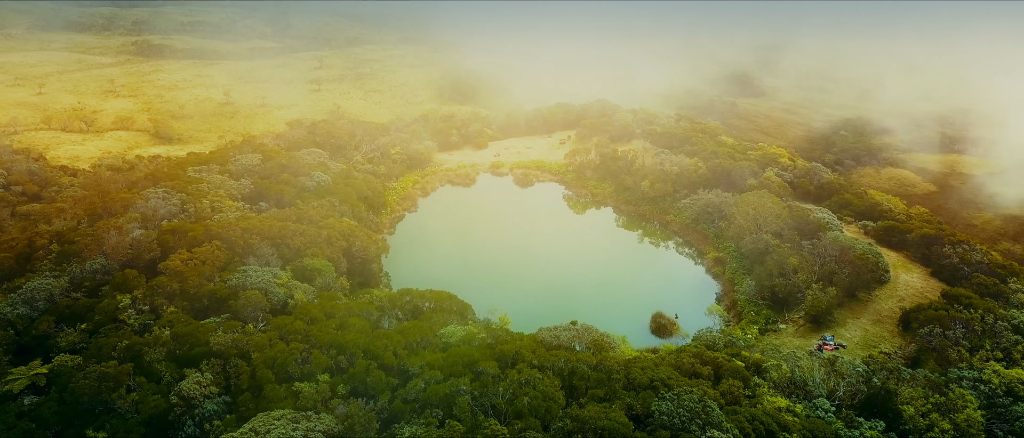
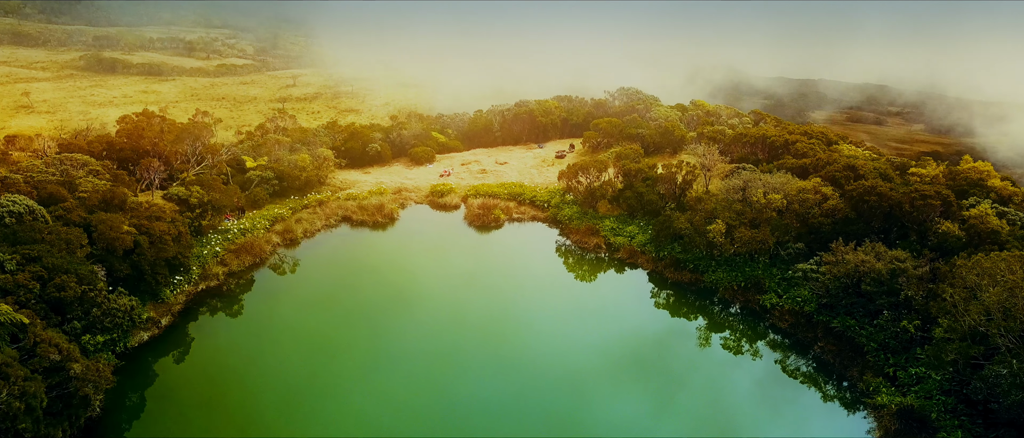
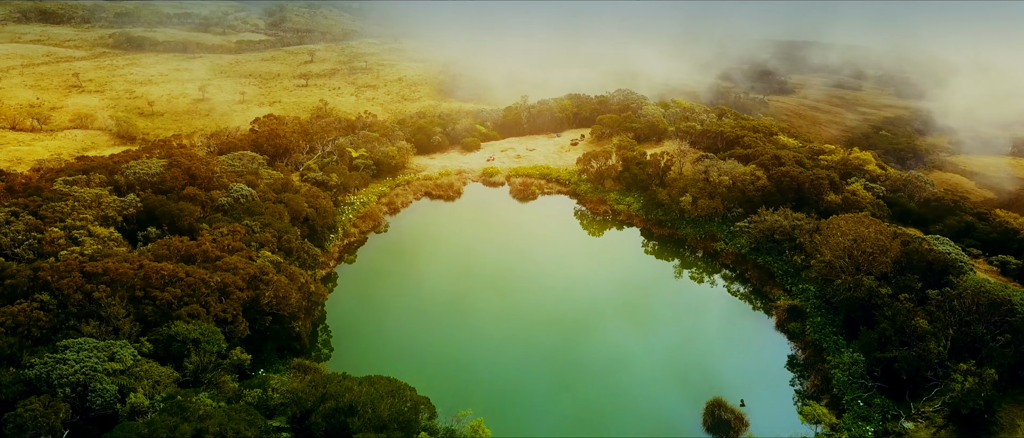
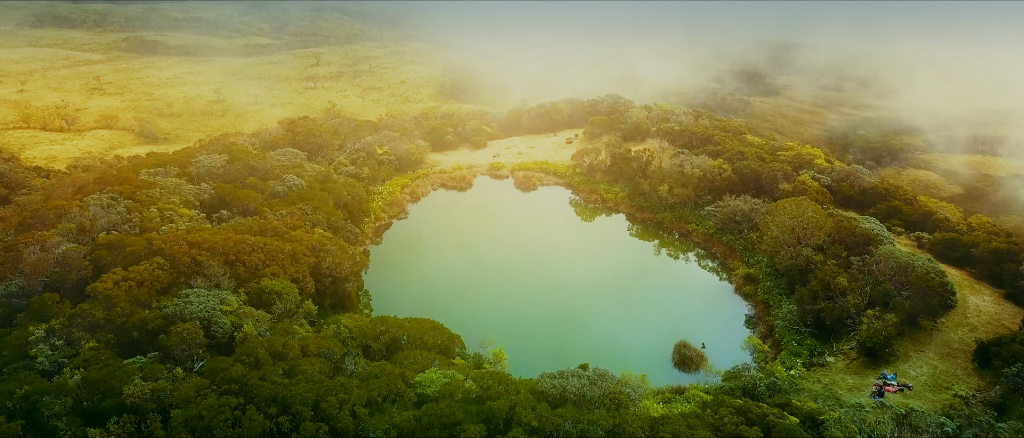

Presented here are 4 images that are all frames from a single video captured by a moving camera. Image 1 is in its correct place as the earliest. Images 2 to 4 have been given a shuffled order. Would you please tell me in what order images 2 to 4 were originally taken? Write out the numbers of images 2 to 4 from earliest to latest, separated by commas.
4, 3, 2
